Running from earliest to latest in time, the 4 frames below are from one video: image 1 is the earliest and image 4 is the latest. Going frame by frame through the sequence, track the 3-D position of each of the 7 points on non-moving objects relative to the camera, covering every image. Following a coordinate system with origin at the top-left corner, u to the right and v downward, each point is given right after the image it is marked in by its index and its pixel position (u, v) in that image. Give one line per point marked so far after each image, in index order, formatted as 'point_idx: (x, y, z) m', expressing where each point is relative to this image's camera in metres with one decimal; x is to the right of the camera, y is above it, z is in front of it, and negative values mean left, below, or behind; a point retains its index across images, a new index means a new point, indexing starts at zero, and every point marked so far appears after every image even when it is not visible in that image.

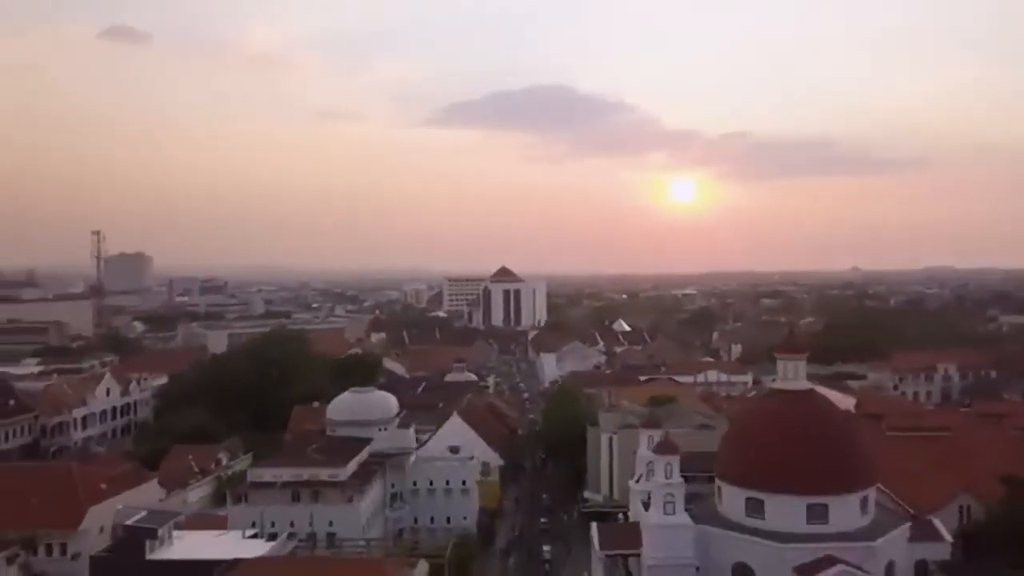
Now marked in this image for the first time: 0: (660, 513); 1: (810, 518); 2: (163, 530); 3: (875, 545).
0: (+3.3, -5.1, +19.9) m
1: (+6.6, -5.1, +19.7) m
2: (-7.0, -4.8, +17.6) m
3: (+7.9, -5.6, +19.2) m
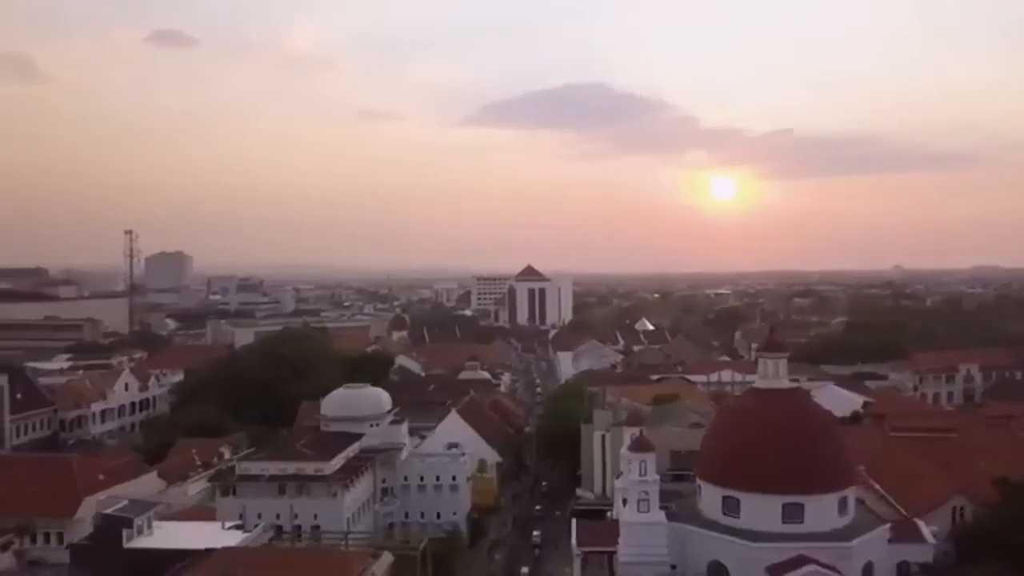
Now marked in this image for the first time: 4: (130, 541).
0: (+2.8, -5.0, +20.0) m
1: (+6.1, -5.1, +19.7) m
2: (-7.7, -4.7, +18.2) m
3: (+7.3, -5.5, +19.1) m
4: (-7.7, -5.1, +17.8) m
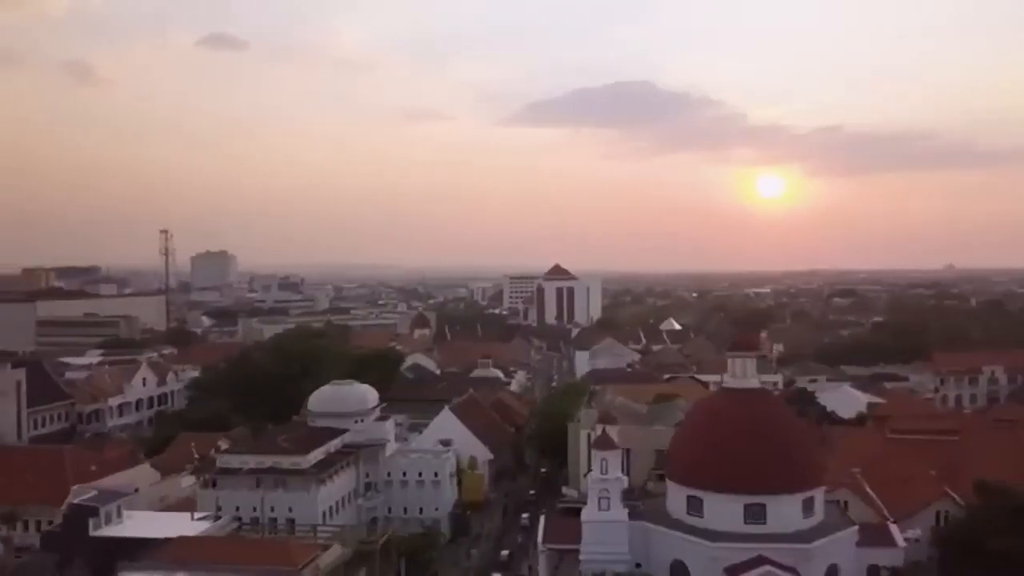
0: (+1.9, -5.0, +20.0) m
1: (+5.2, -5.1, +19.5) m
2: (-8.6, -4.7, +18.9) m
3: (+6.4, -5.5, +18.9) m
4: (-8.6, -5.0, +18.5) m
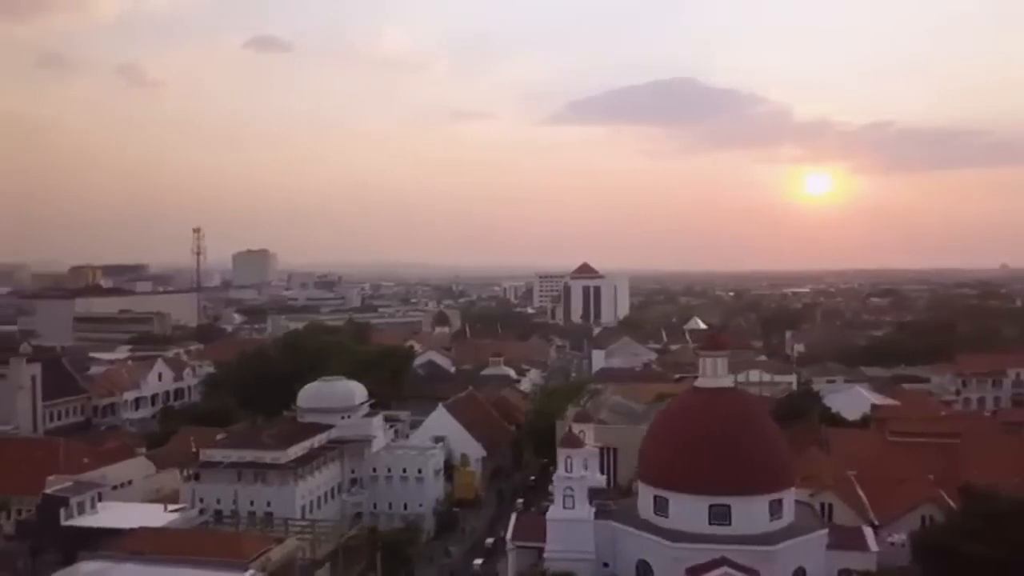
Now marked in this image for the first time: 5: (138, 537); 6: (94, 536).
0: (+1.1, -5.0, +20.0) m
1: (+4.4, -5.1, +19.3) m
2: (-9.4, -4.6, +19.4) m
3: (+5.5, -5.5, +18.6) m
4: (-9.5, -5.0, +19.0) m
5: (-7.3, -4.9, +17.5) m
6: (-8.7, -5.1, +18.4) m
